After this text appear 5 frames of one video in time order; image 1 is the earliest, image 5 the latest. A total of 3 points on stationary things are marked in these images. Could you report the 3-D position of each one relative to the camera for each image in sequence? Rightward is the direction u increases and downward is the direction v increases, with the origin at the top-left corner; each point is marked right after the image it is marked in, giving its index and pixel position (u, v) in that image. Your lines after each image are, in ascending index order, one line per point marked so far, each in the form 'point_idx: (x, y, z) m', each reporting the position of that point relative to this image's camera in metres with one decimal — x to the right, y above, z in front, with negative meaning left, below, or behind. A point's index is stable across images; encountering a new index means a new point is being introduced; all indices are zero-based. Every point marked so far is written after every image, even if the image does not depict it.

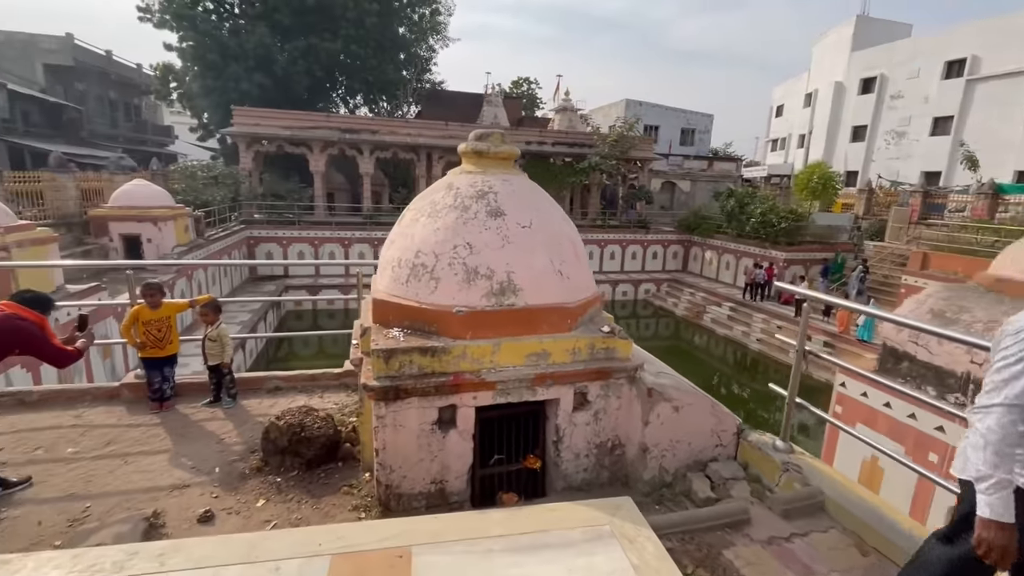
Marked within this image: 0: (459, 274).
0: (-0.3, +0.1, +2.5) m
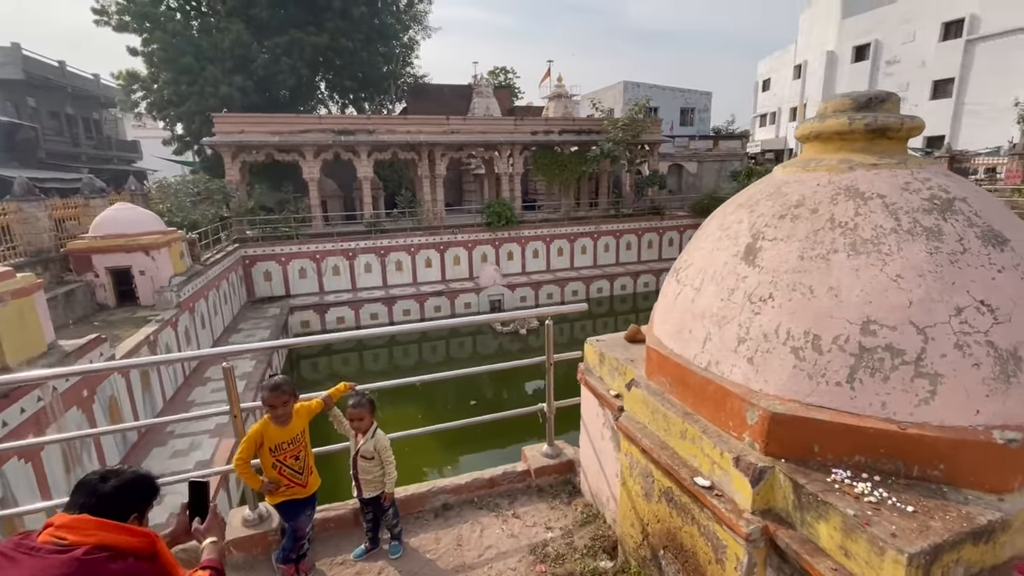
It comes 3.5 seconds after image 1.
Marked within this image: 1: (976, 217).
0: (+1.2, -0.2, +1.3) m
1: (+1.4, +0.2, +1.4) m
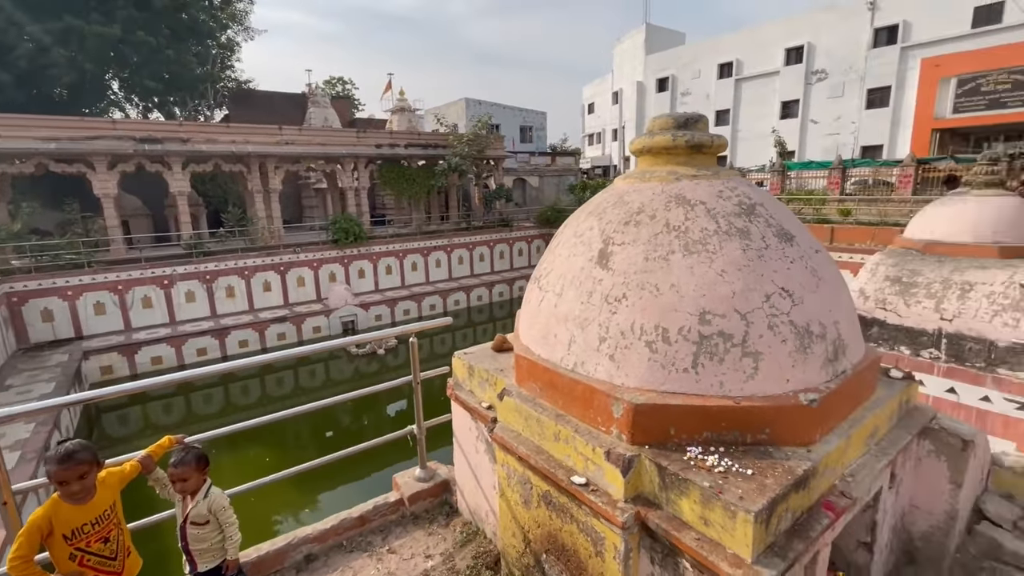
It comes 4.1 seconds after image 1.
0: (+0.9, -0.2, +1.5) m
1: (+0.9, +0.2, +1.7) m
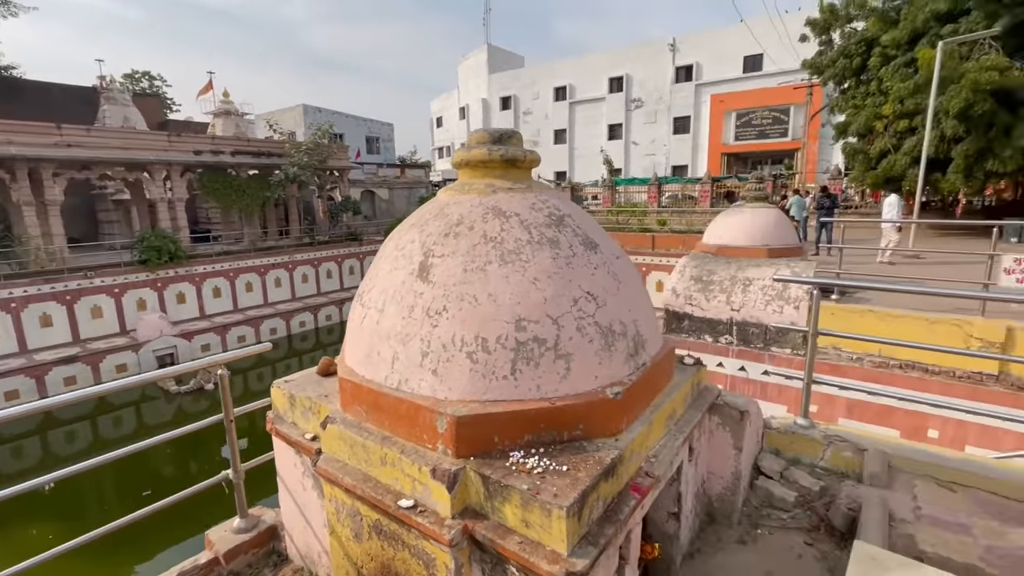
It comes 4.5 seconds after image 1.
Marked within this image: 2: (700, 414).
0: (+0.3, -0.2, +1.7) m
1: (+0.3, +0.2, +1.9) m
2: (+0.8, -0.6, +2.1) m
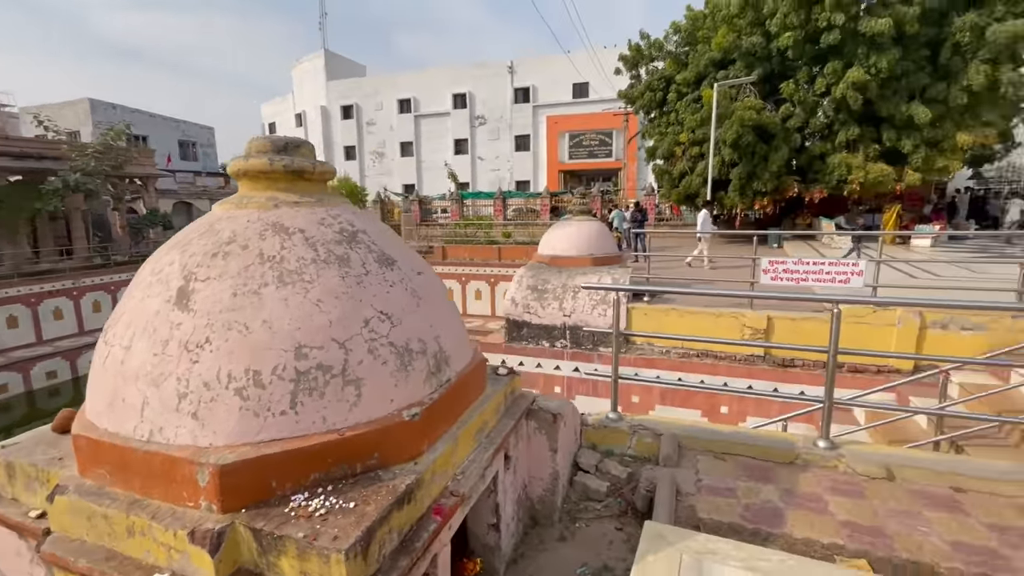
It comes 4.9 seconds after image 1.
0: (-0.4, -0.2, +1.6) m
1: (-0.5, +0.2, +1.8) m
2: (0.0, -0.6, +2.2) m
